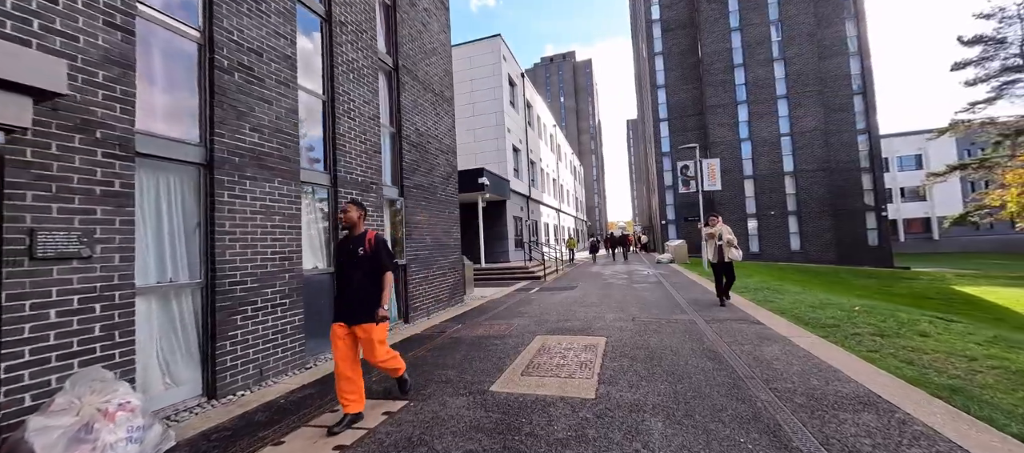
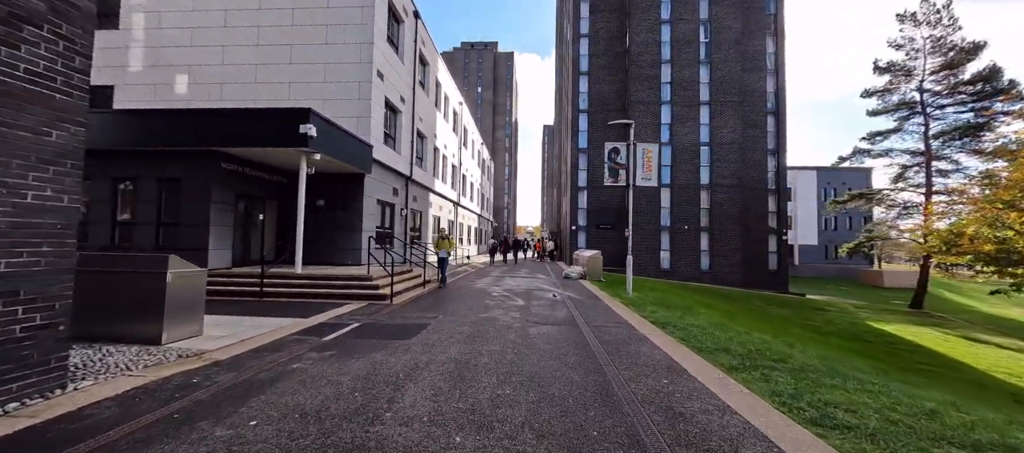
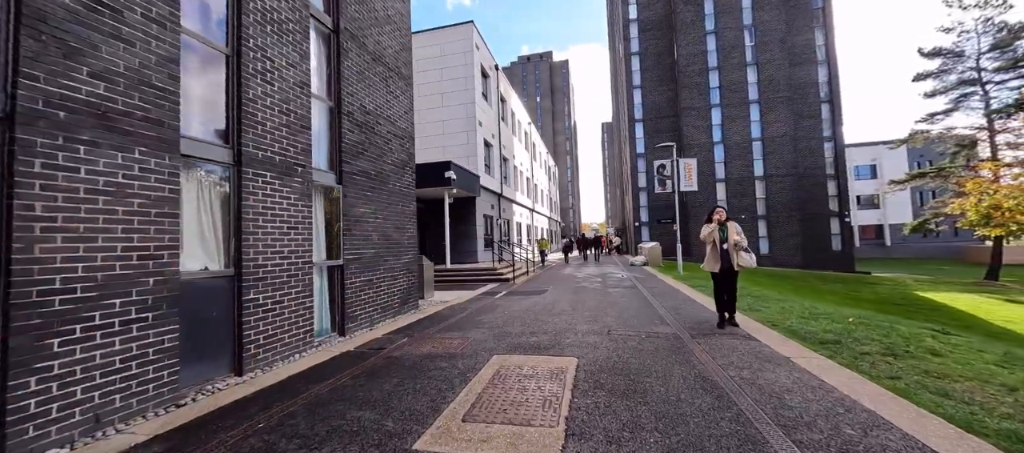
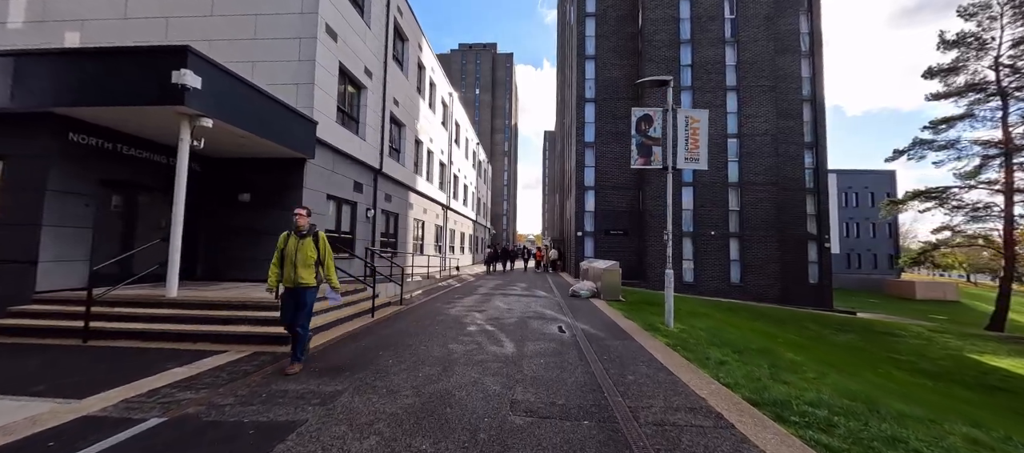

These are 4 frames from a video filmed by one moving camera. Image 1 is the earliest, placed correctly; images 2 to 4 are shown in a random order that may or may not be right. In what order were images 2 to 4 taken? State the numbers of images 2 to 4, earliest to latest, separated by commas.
3, 2, 4
